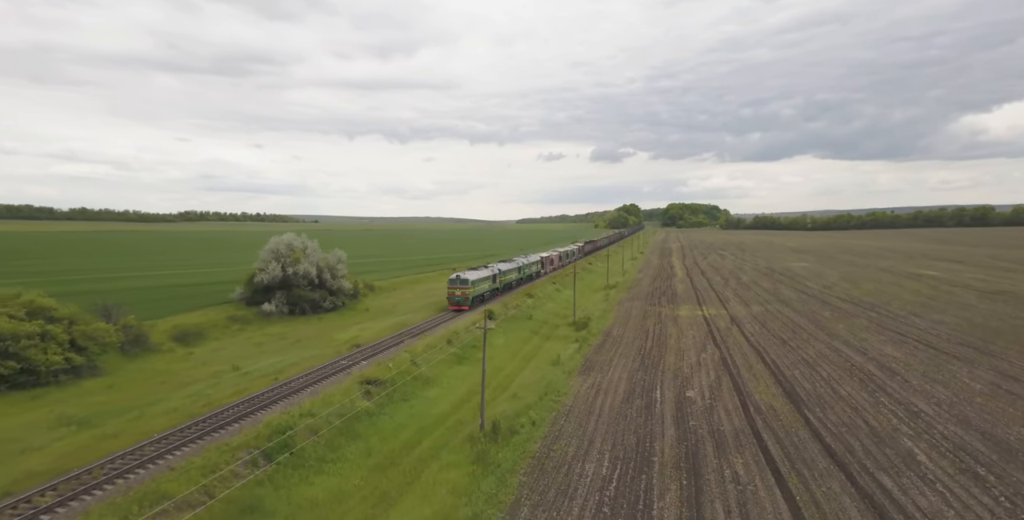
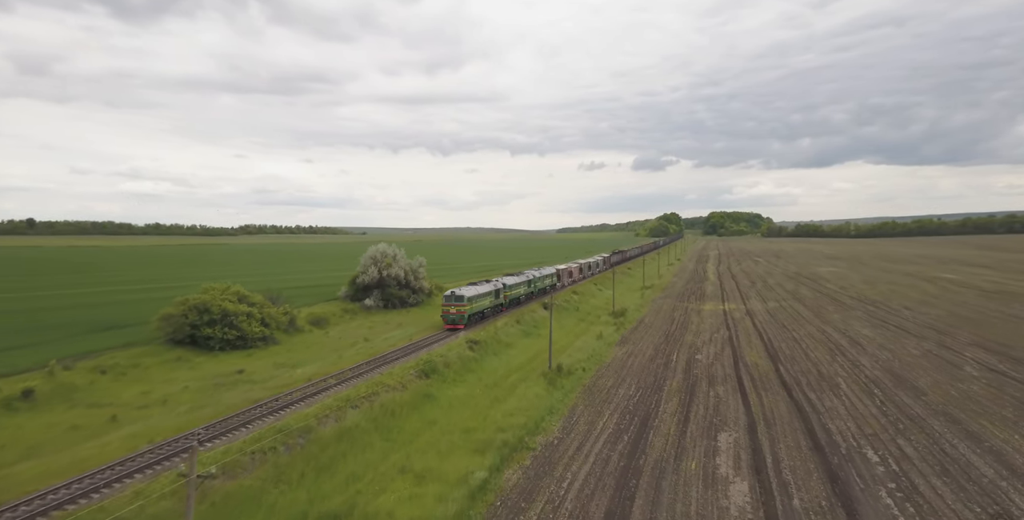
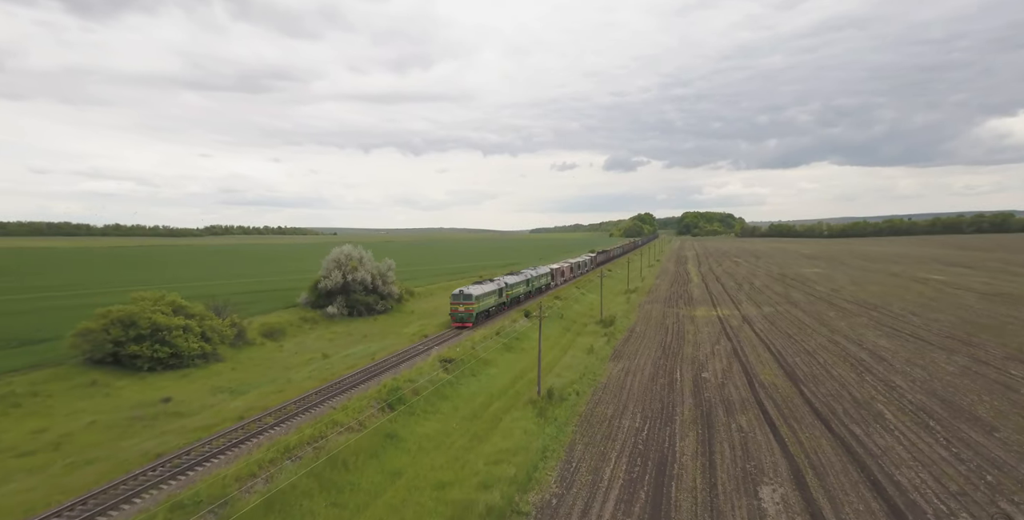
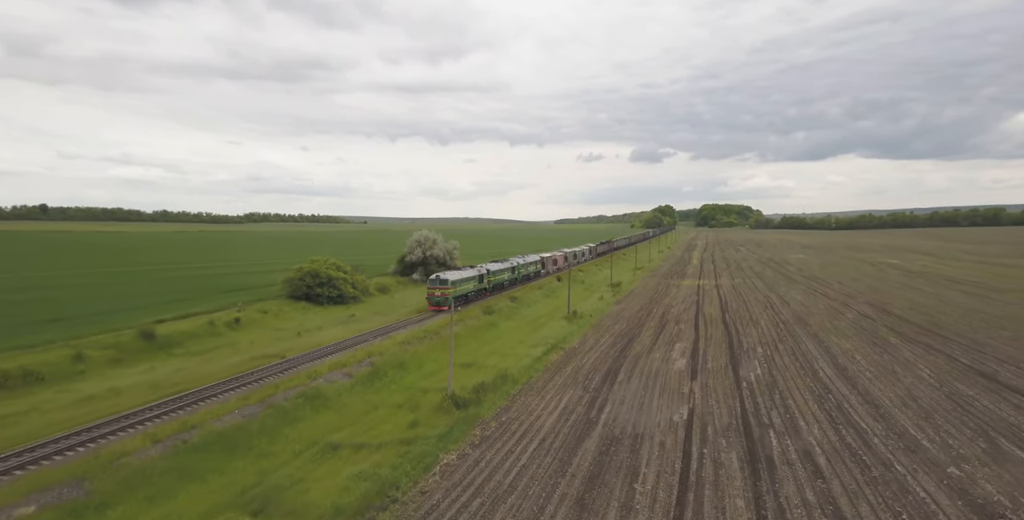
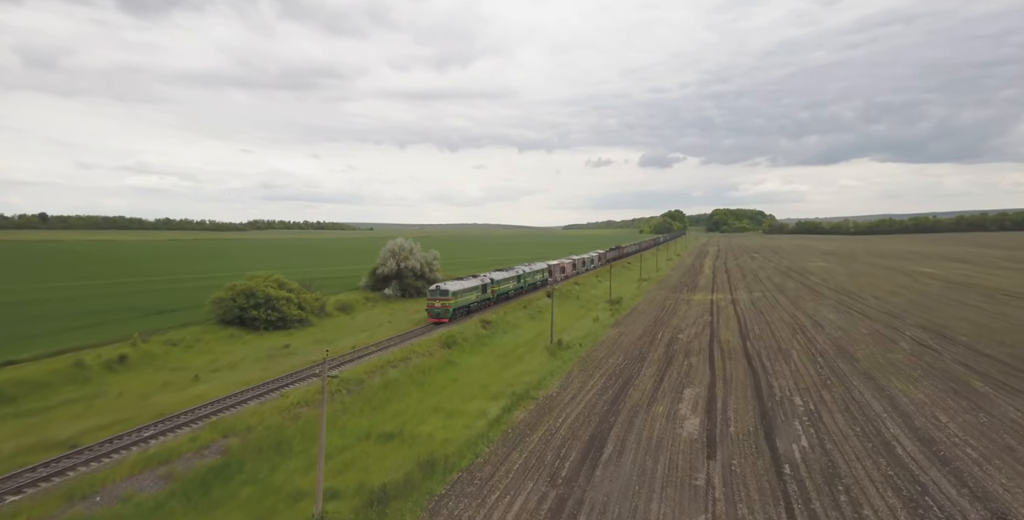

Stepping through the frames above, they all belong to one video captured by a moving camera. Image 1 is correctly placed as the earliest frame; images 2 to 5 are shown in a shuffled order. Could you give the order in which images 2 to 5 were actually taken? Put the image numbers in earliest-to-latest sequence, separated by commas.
3, 2, 5, 4
